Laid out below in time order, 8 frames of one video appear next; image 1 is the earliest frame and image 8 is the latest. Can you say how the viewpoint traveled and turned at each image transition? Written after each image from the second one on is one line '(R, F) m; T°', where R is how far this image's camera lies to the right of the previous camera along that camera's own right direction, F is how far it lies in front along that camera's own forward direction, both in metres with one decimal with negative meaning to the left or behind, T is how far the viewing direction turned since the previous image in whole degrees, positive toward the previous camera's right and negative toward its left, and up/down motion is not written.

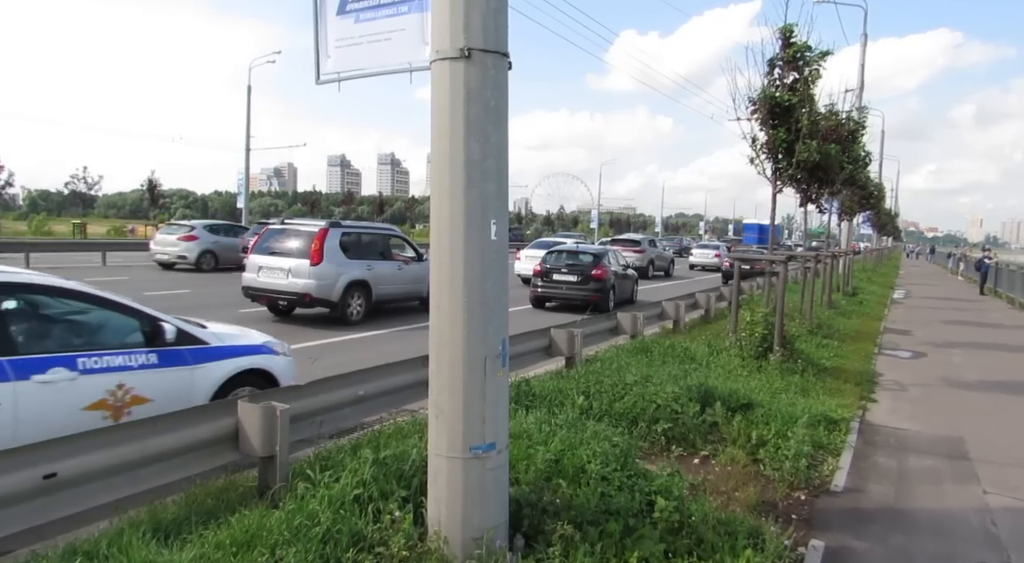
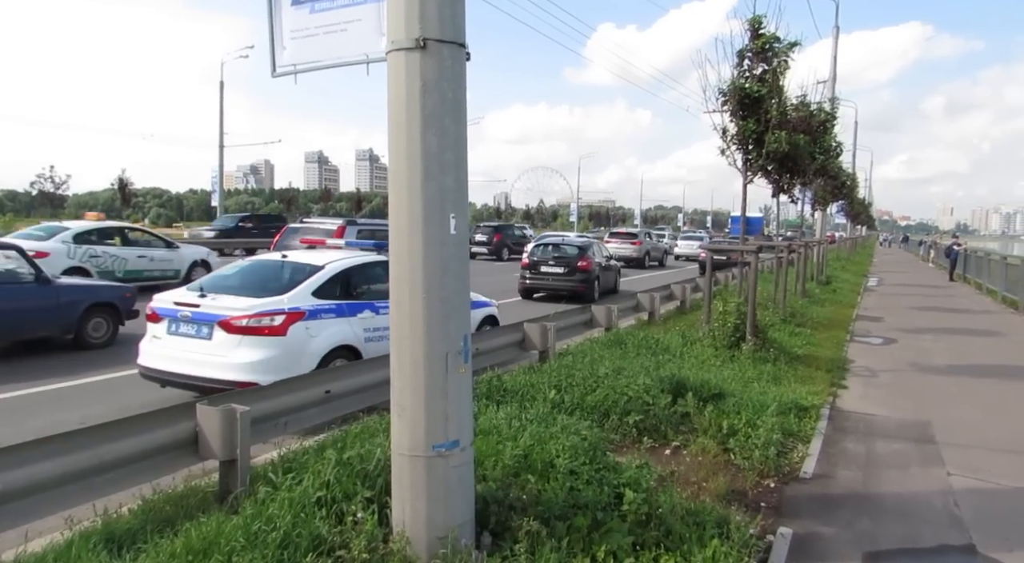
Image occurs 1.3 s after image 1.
(+0.1, 0.0) m; +2°
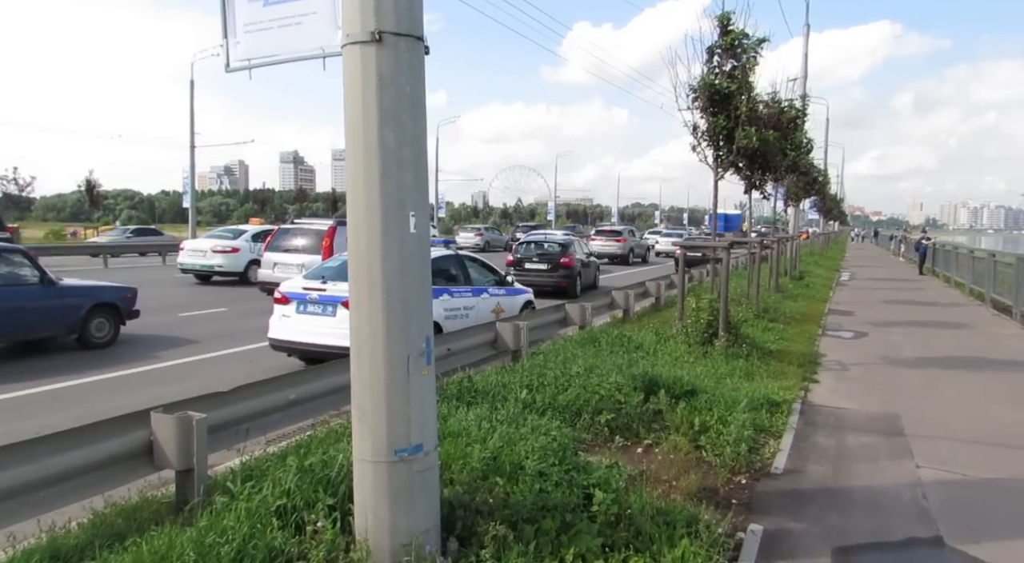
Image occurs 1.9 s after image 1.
(+0.1, +0.1) m; +2°
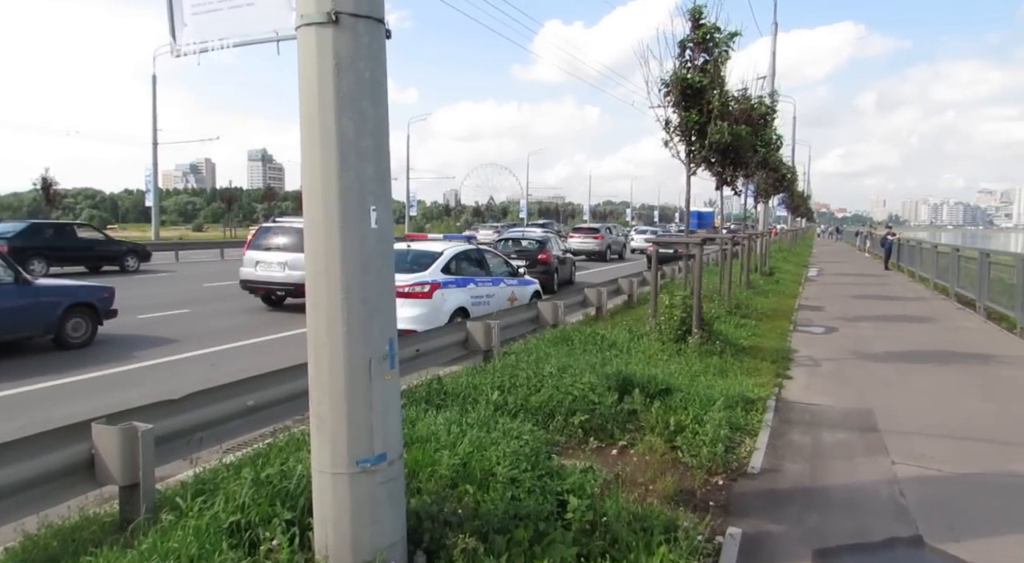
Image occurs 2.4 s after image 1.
(0.0, +0.2) m; +2°
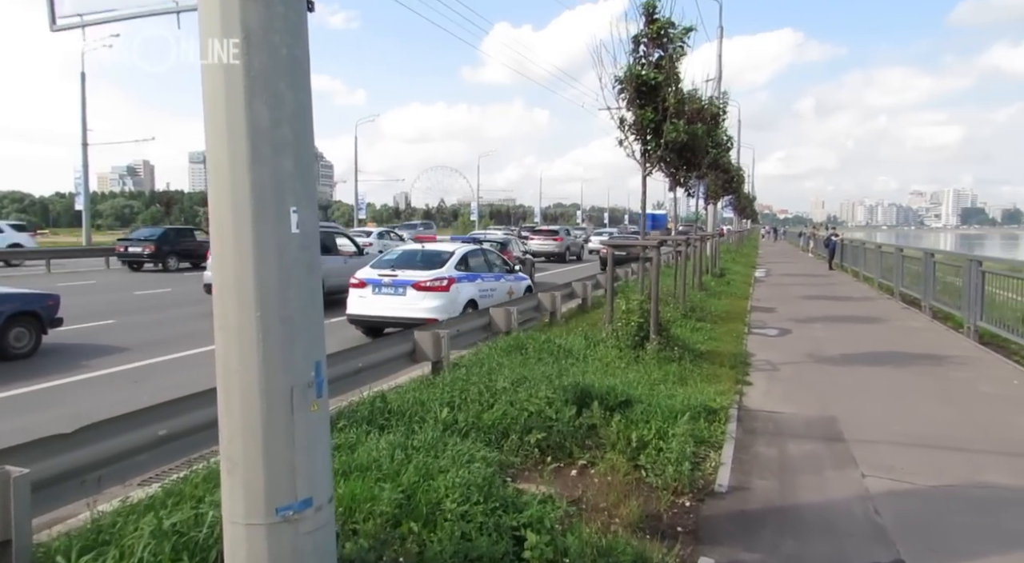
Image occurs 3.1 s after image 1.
(0.0, +0.5) m; +4°
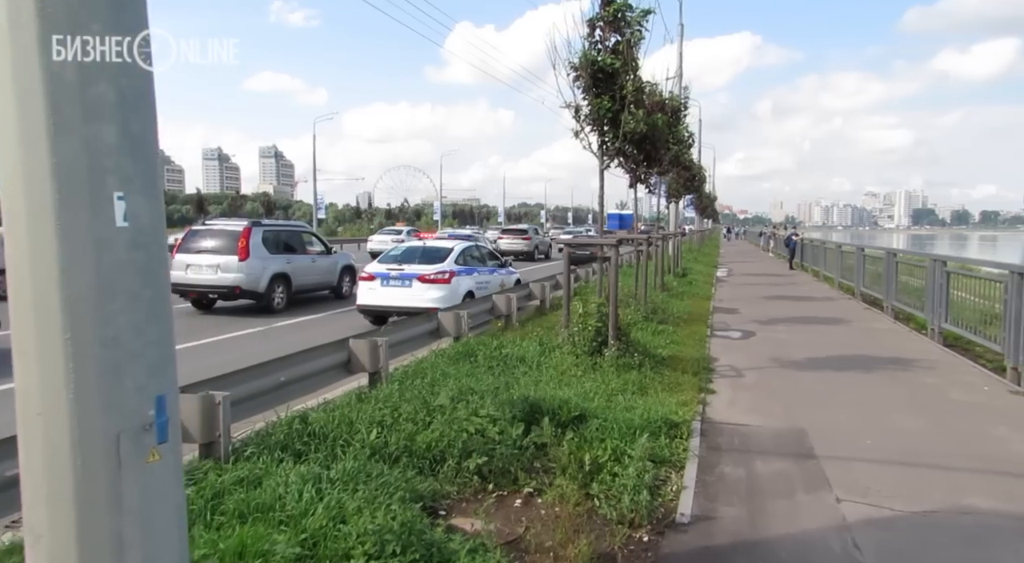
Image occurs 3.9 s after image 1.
(+0.2, +0.6) m; +3°
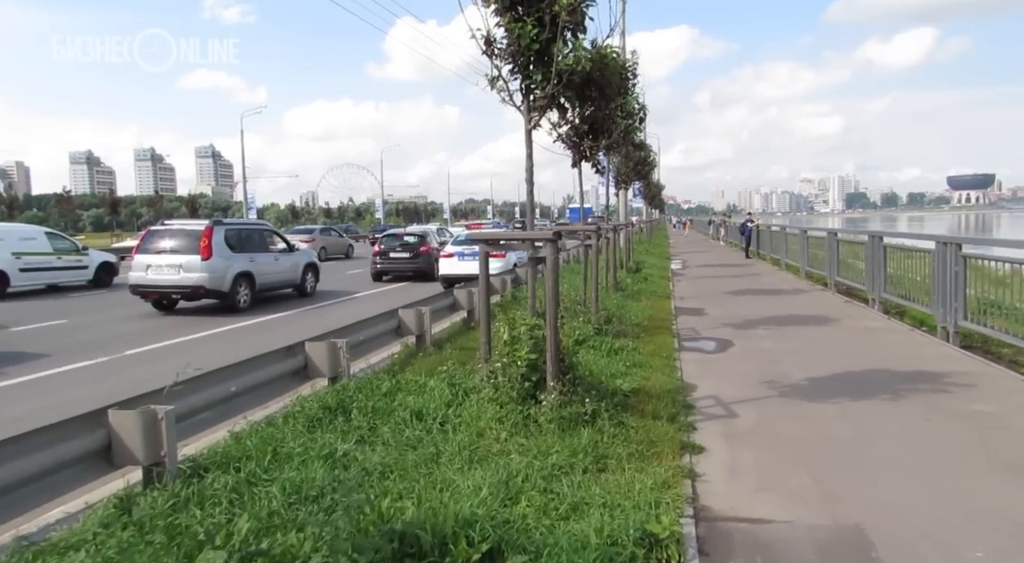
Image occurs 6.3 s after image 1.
(+0.5, +2.8) m; +4°
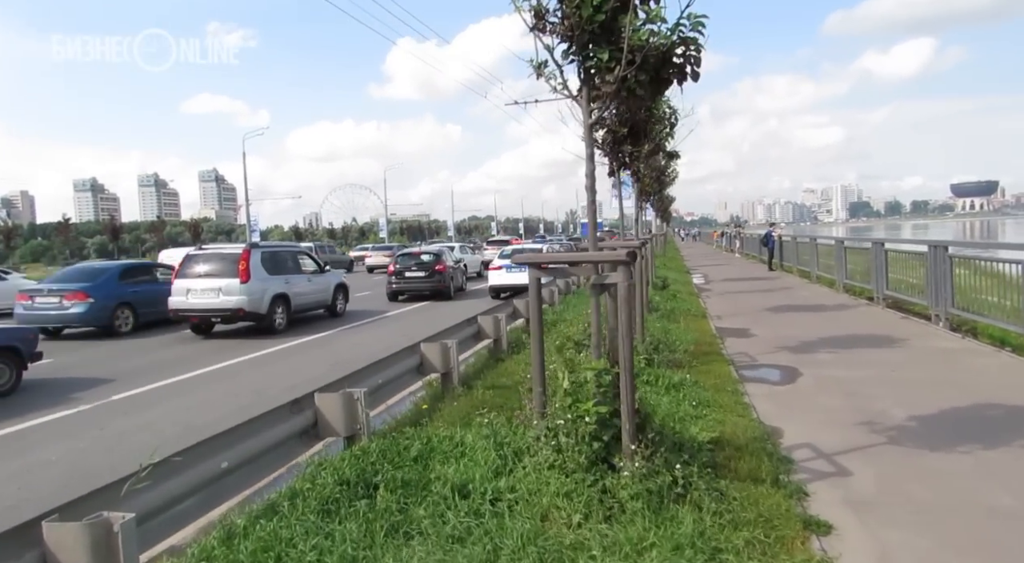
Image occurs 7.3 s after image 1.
(-0.4, +1.3) m; 0°
